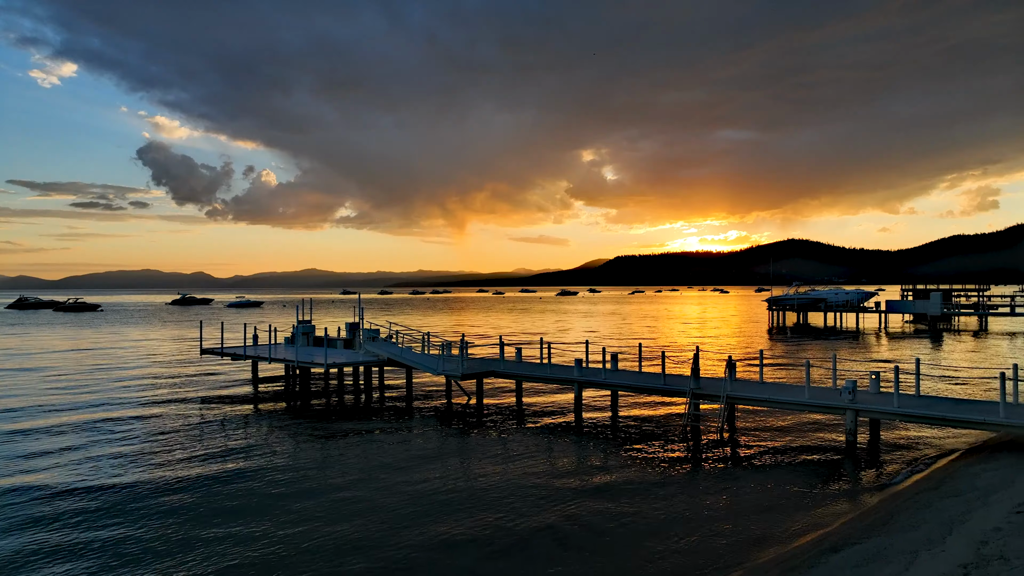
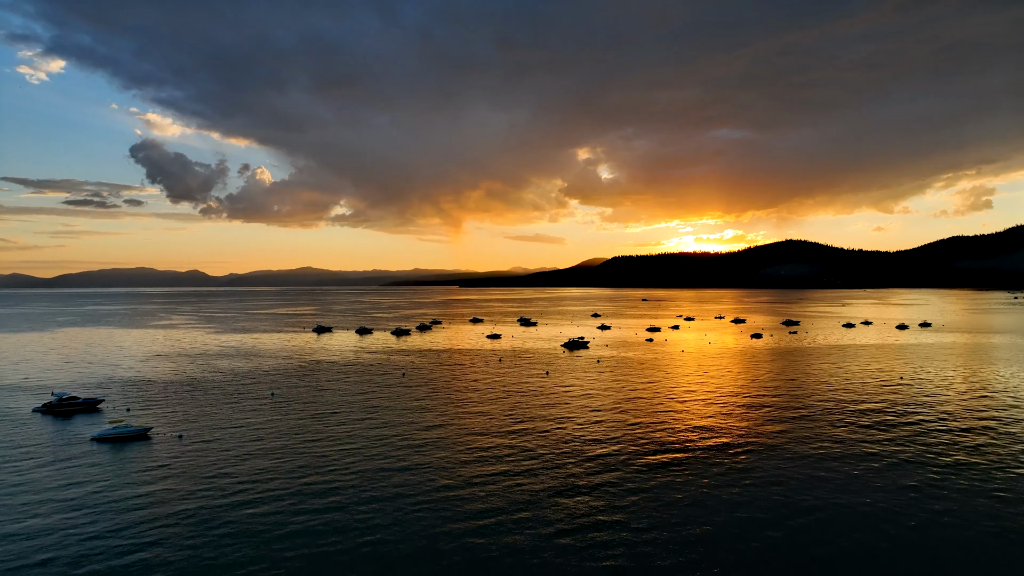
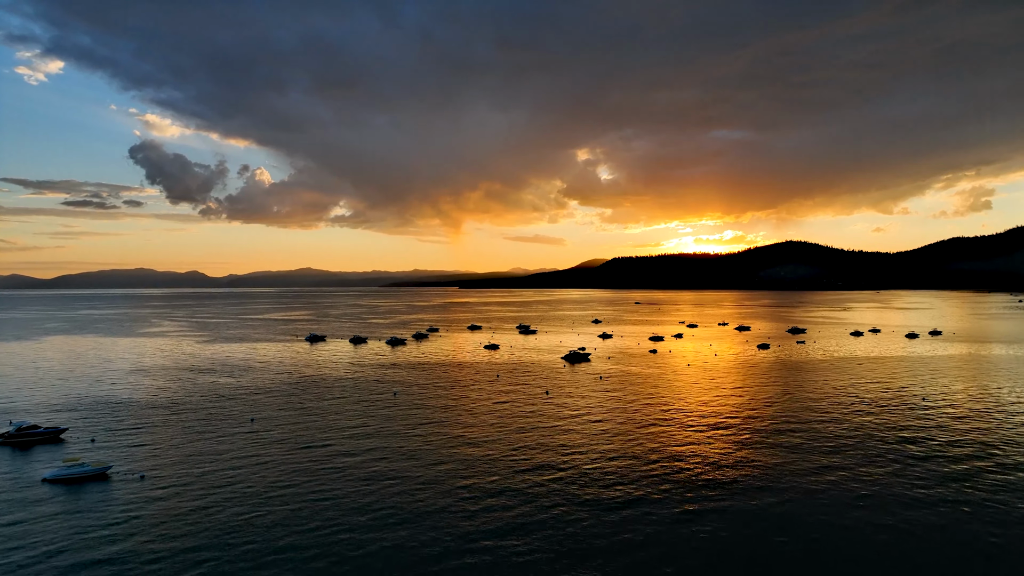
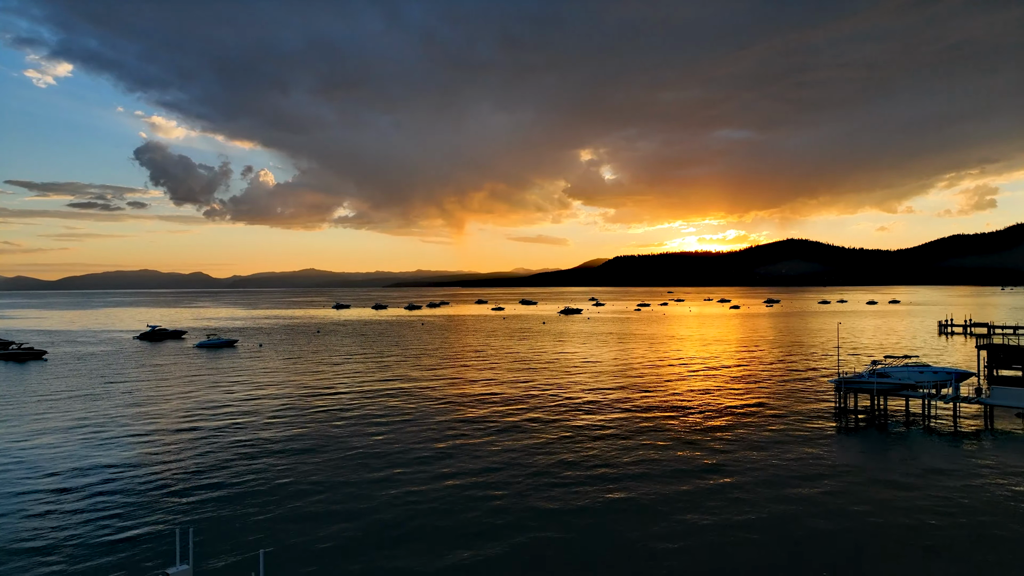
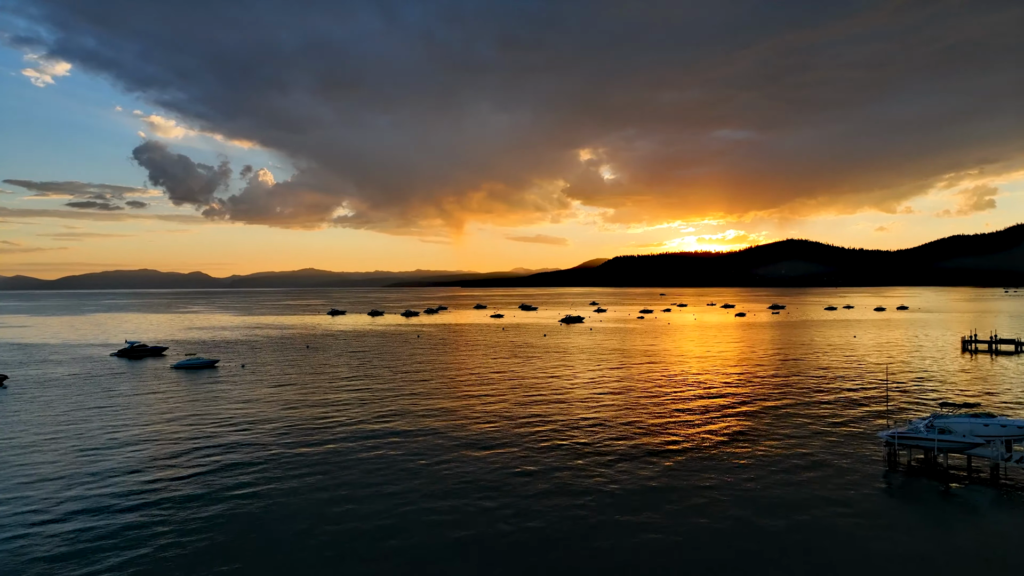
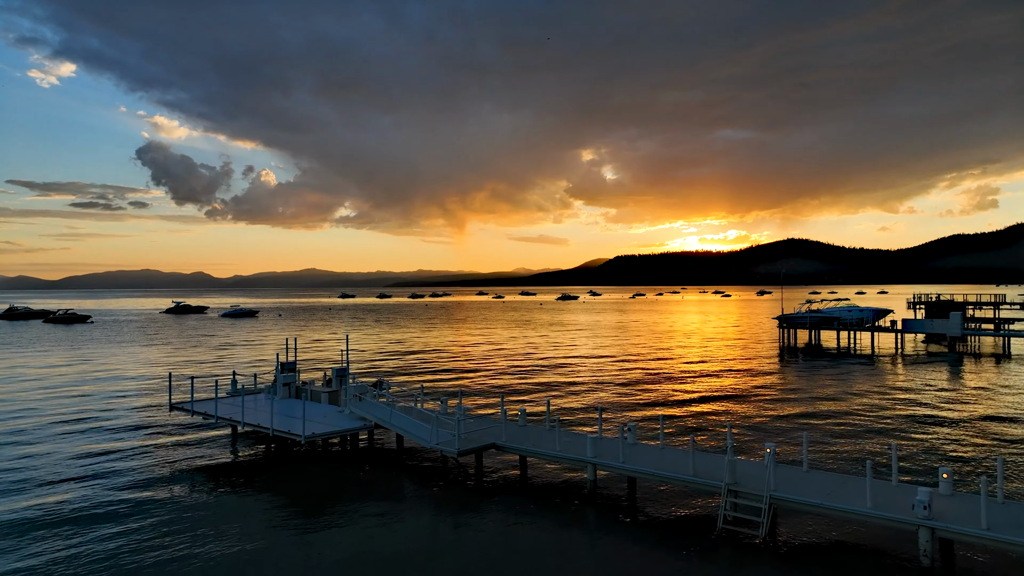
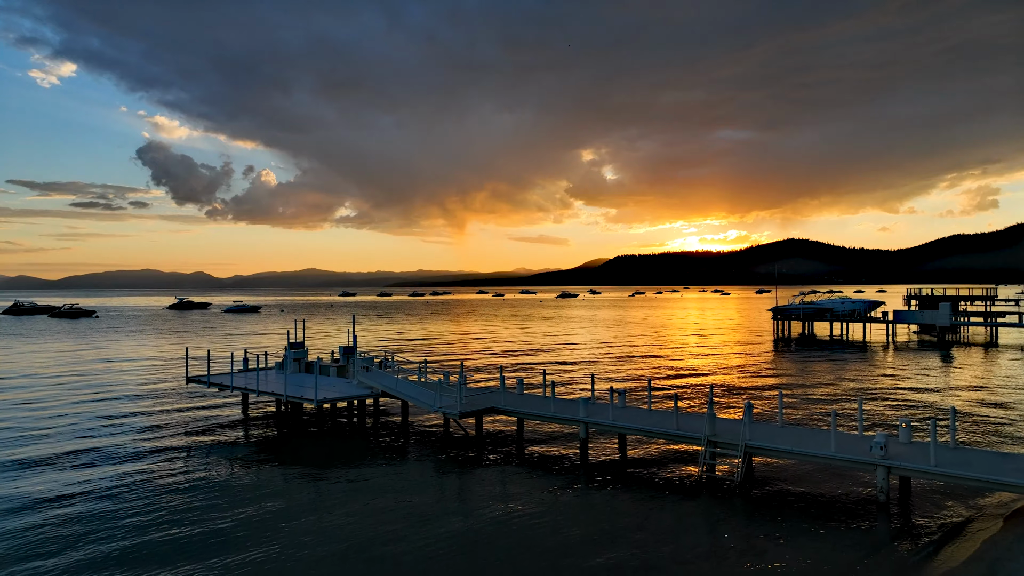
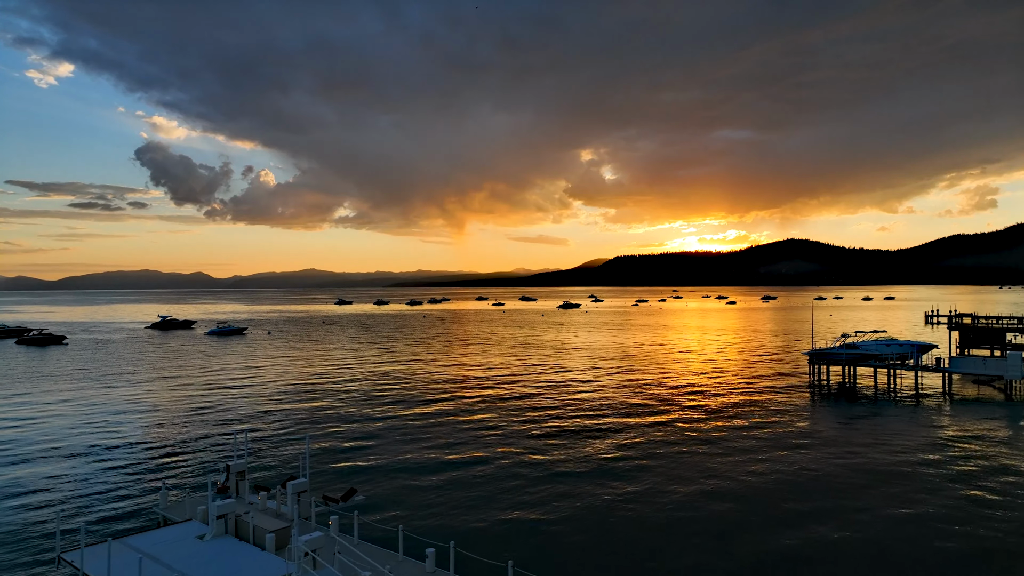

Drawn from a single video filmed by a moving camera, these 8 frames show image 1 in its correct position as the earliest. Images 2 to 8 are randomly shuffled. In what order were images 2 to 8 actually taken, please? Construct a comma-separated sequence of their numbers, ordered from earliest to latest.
7, 6, 8, 4, 5, 2, 3
